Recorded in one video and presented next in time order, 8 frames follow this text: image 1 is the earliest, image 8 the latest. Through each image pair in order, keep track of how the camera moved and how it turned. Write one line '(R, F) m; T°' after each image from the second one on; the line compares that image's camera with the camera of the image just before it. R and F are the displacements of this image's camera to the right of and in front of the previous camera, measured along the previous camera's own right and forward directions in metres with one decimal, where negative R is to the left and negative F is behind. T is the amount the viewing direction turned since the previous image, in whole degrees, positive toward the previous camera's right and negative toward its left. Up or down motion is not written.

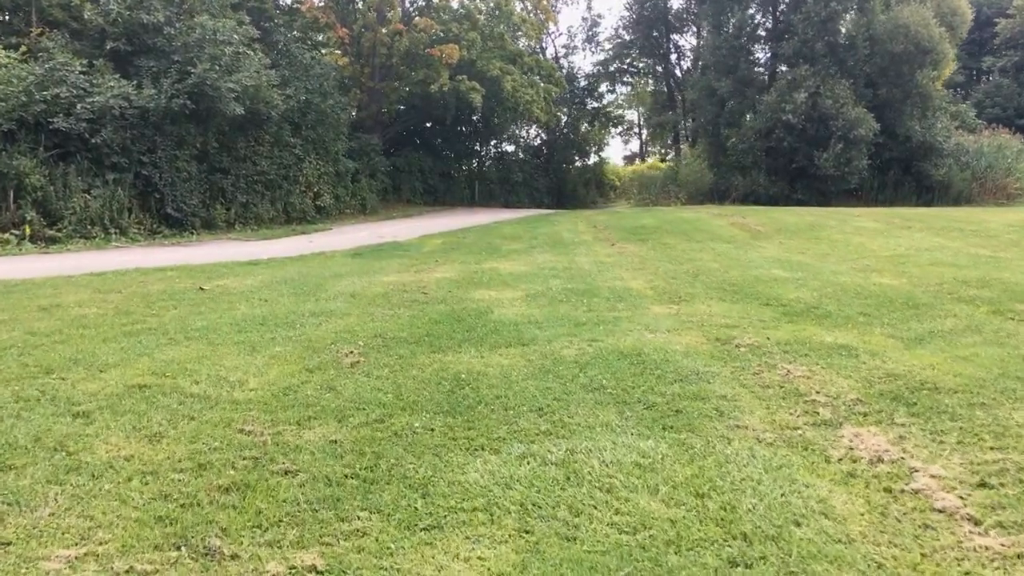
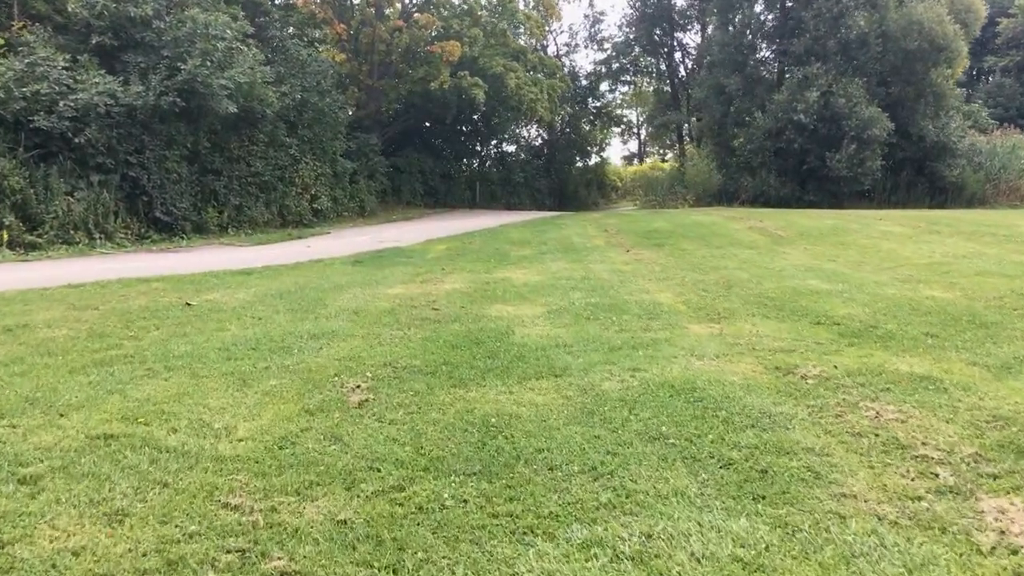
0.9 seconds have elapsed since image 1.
(-0.2, +0.7) m; 0°
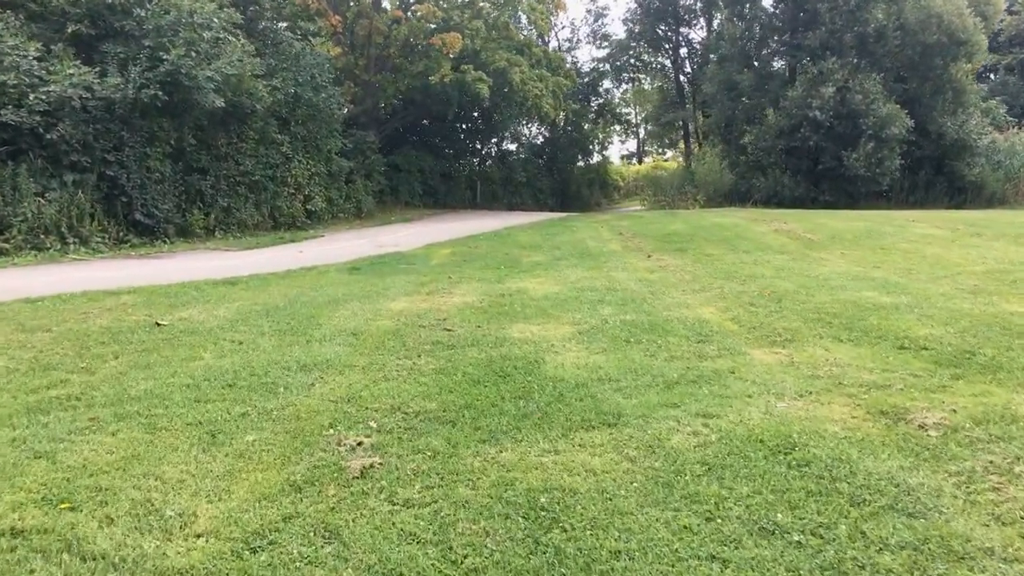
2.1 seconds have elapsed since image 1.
(-0.2, +0.9) m; 0°
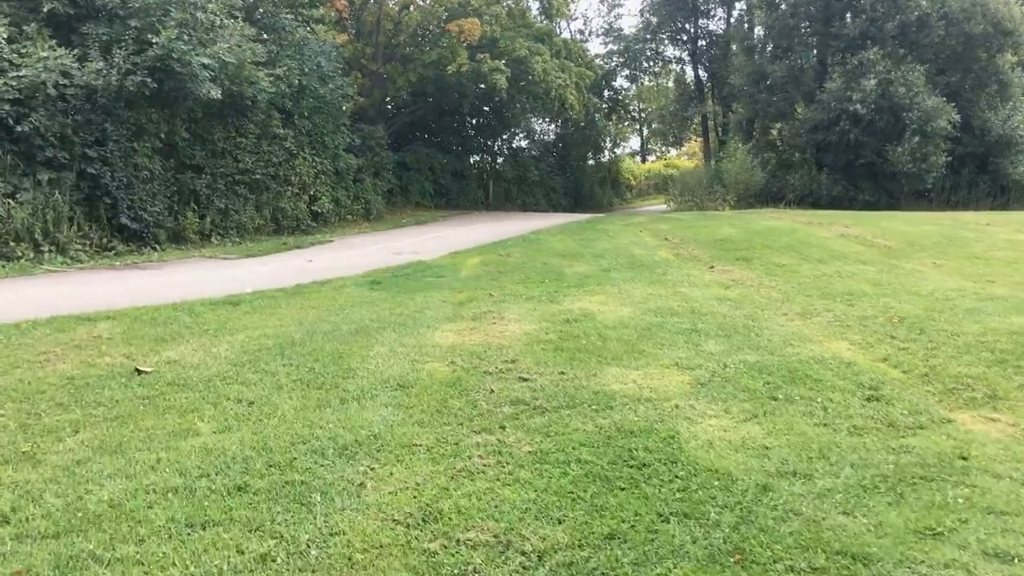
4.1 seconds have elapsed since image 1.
(-0.5, +1.3) m; 0°
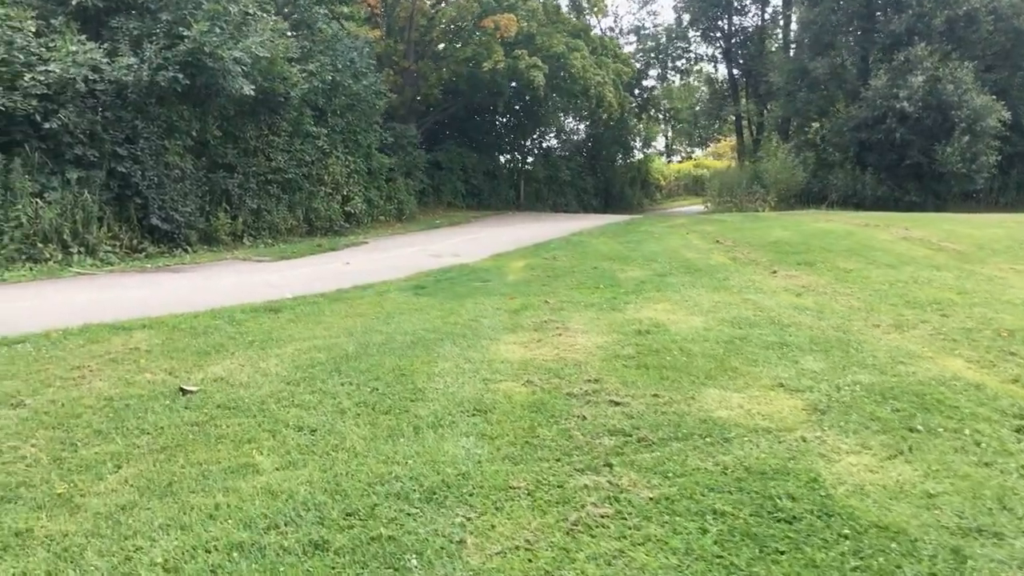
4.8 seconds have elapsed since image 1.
(-0.3, +0.5) m; -1°
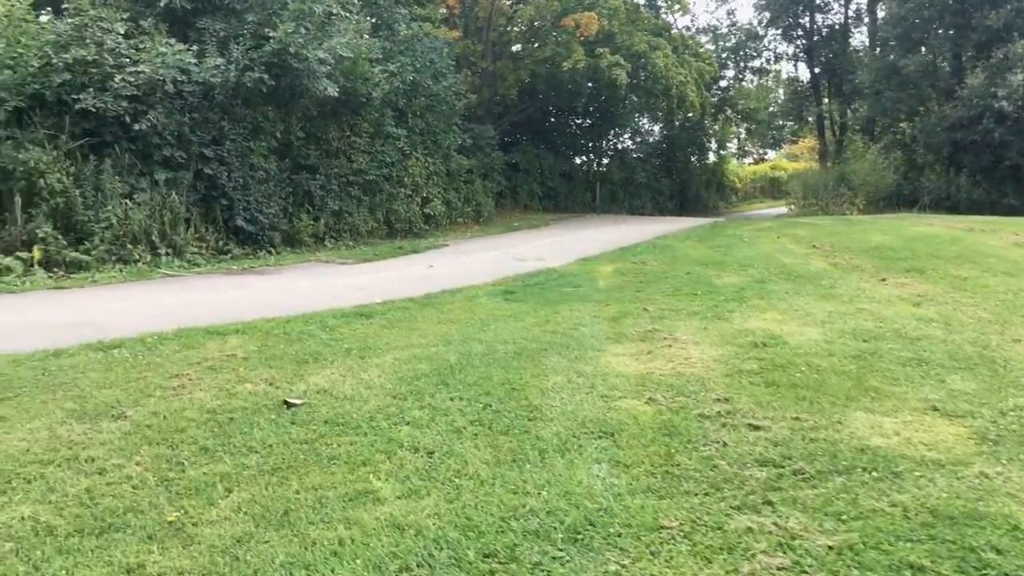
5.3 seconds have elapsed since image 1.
(-0.2, +0.3) m; -4°
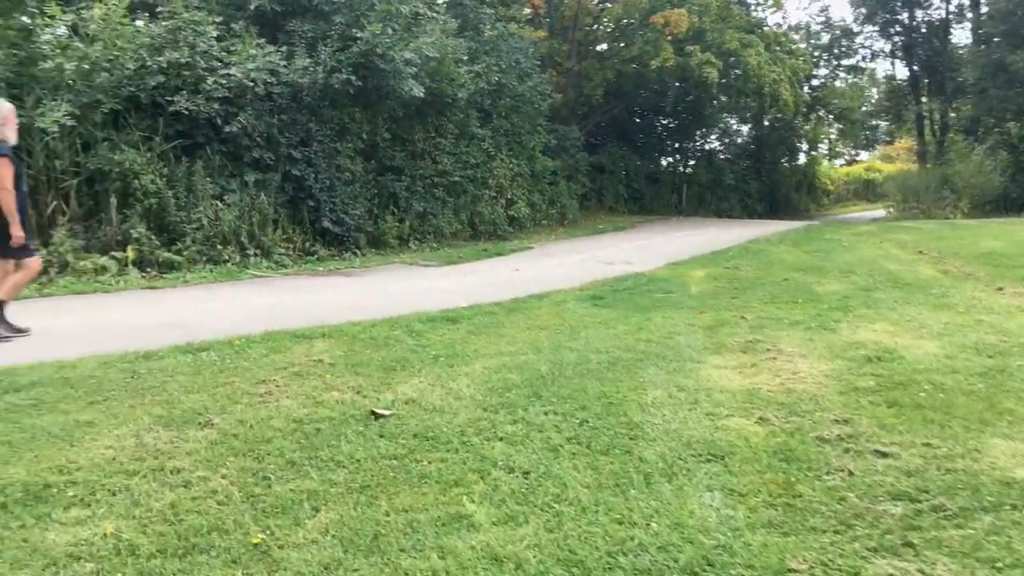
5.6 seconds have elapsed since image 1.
(-0.1, +0.2) m; -5°
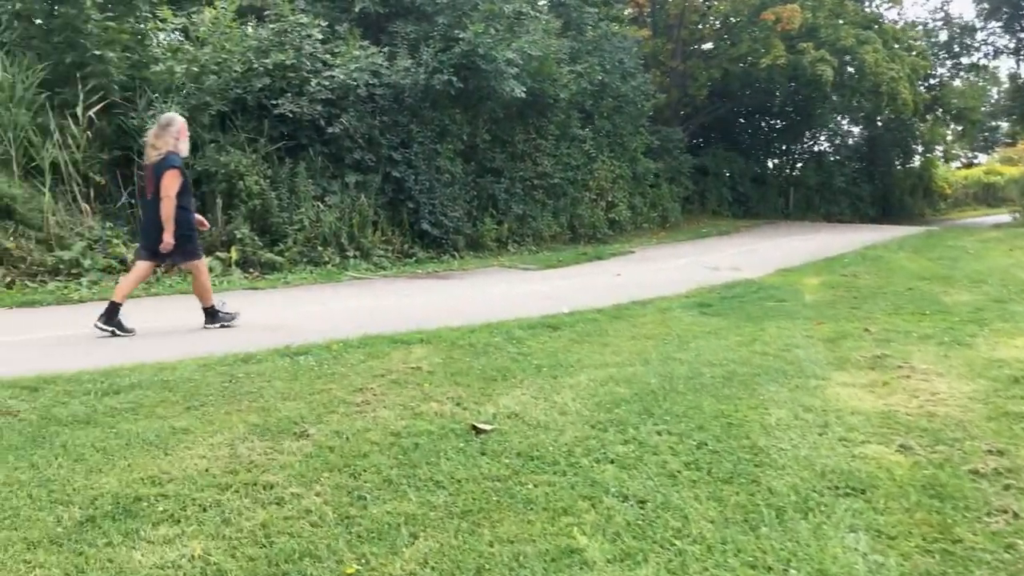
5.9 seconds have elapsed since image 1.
(-0.1, +0.2) m; -6°
